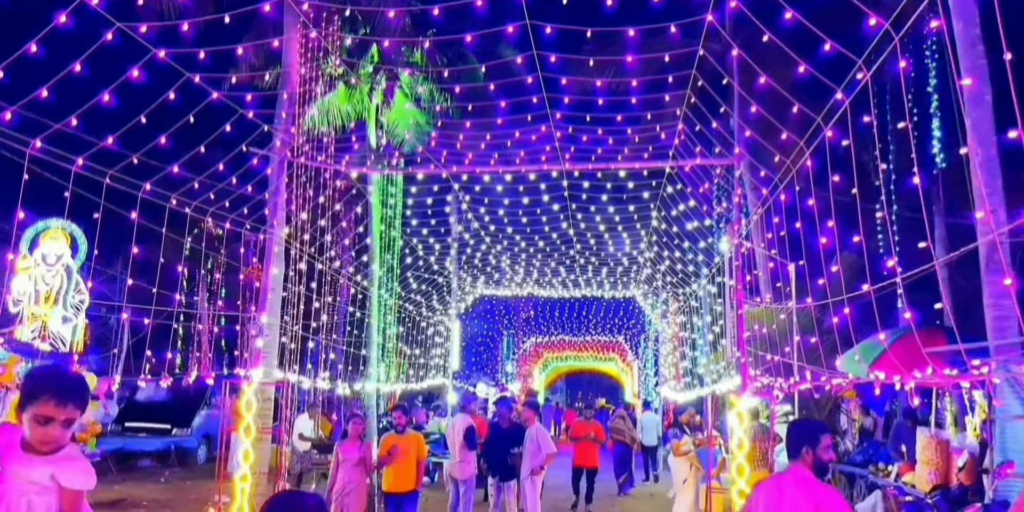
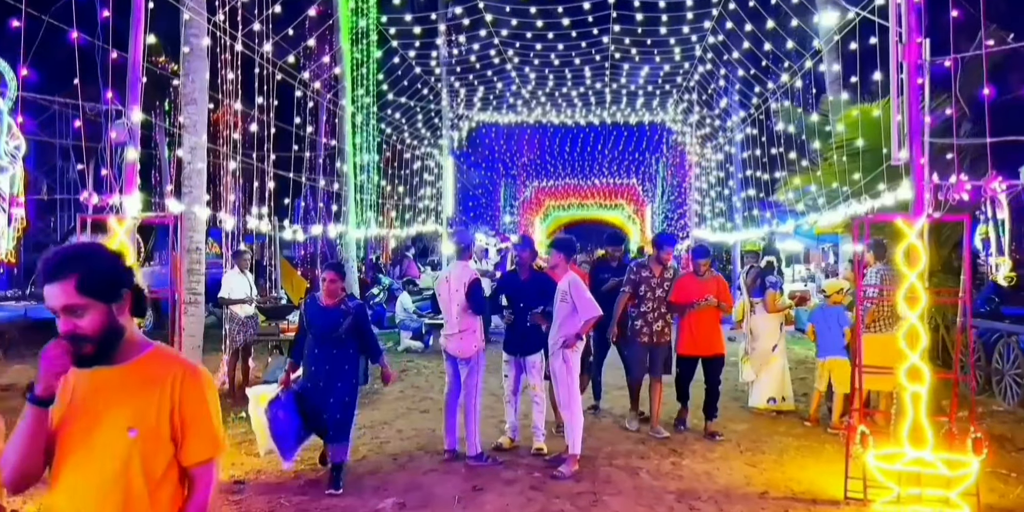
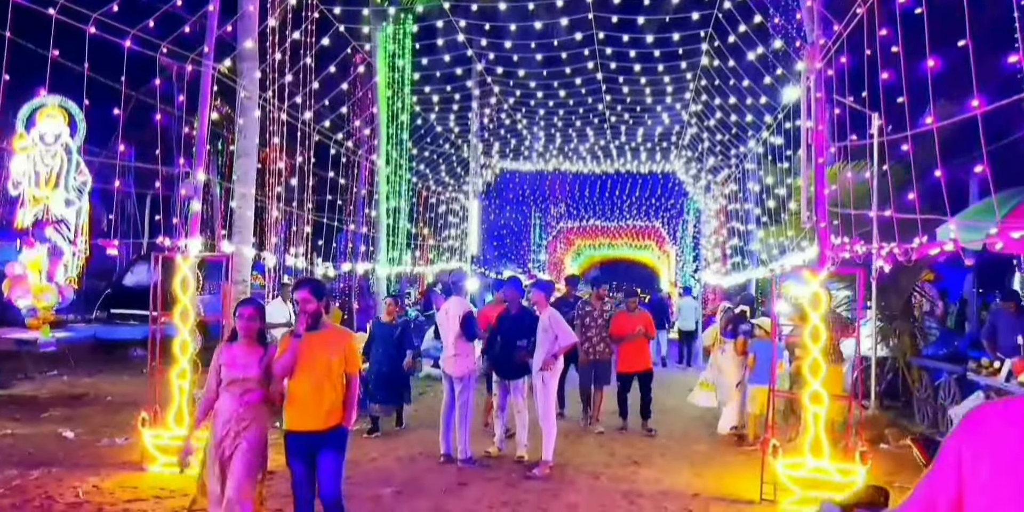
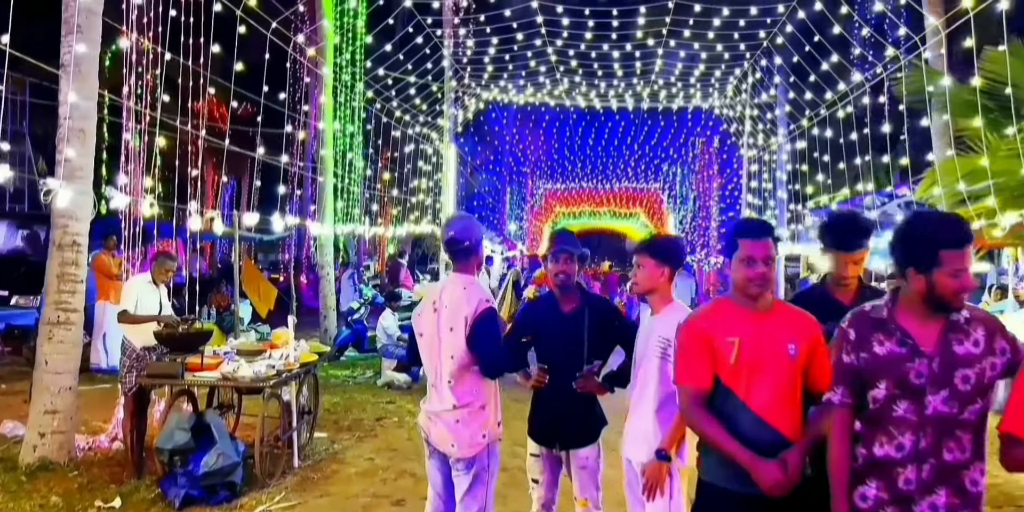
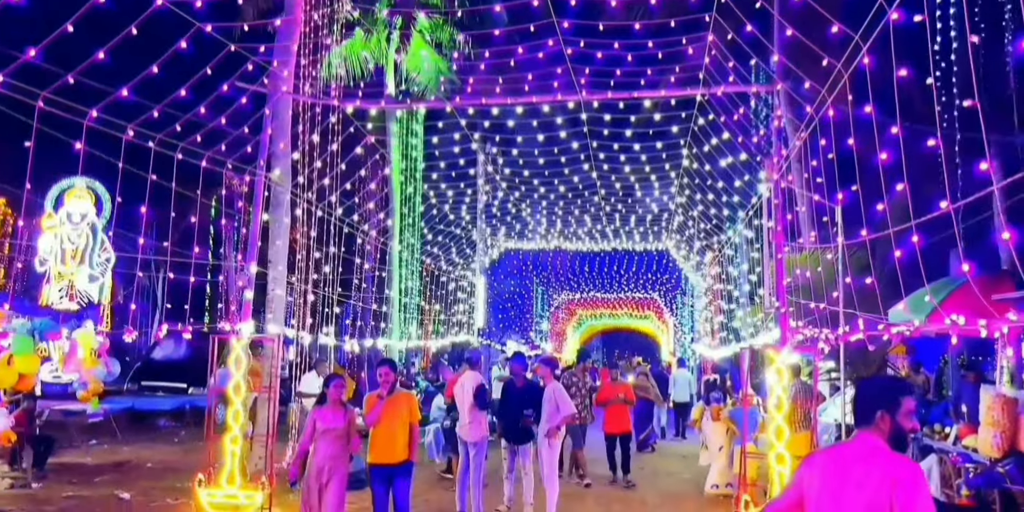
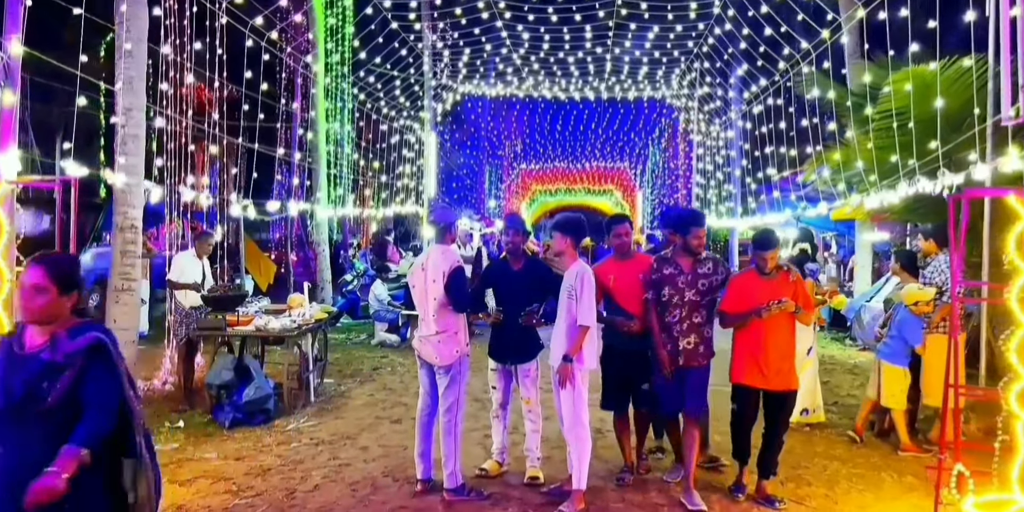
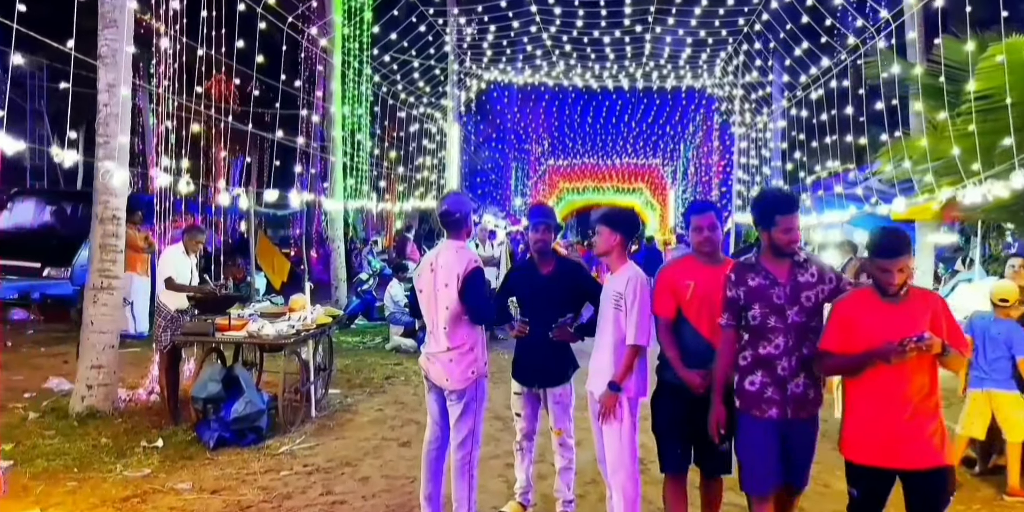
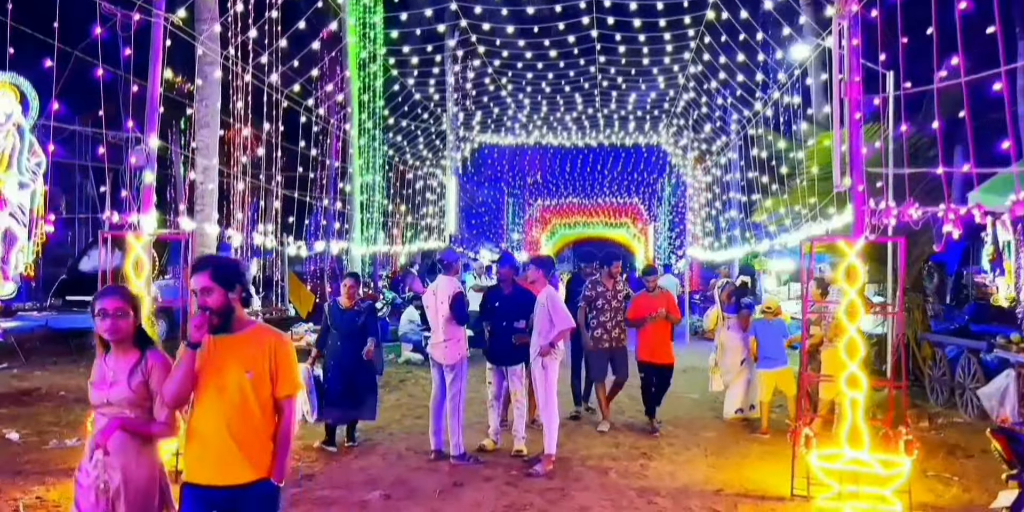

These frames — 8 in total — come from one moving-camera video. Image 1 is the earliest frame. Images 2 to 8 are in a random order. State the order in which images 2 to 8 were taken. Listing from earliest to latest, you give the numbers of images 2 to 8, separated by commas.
5, 3, 8, 2, 6, 7, 4
